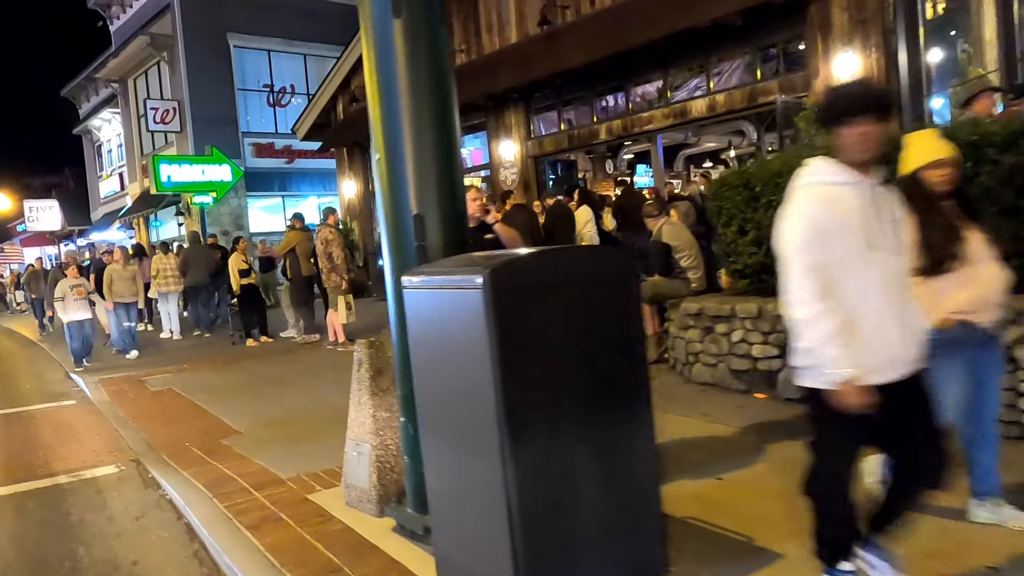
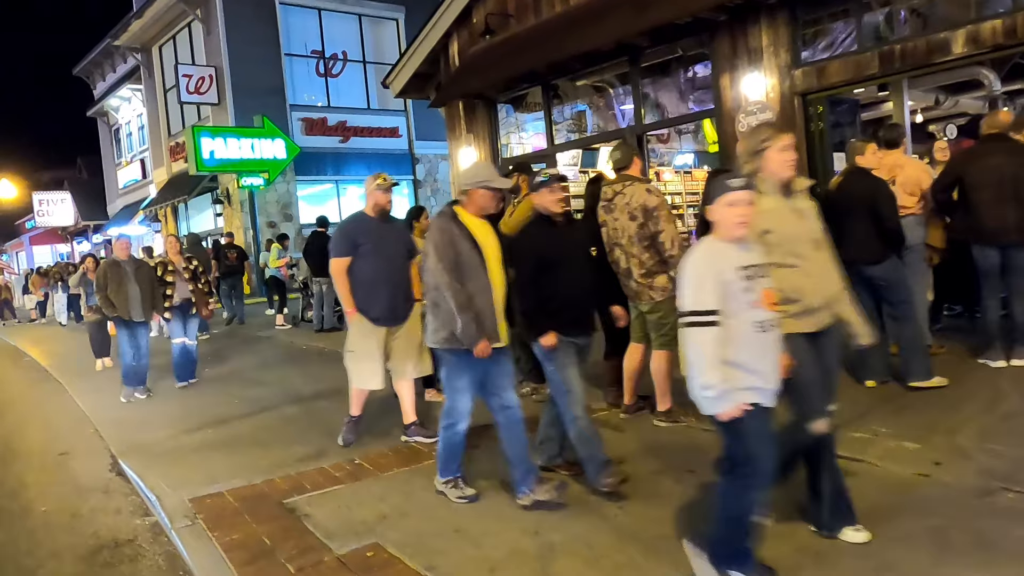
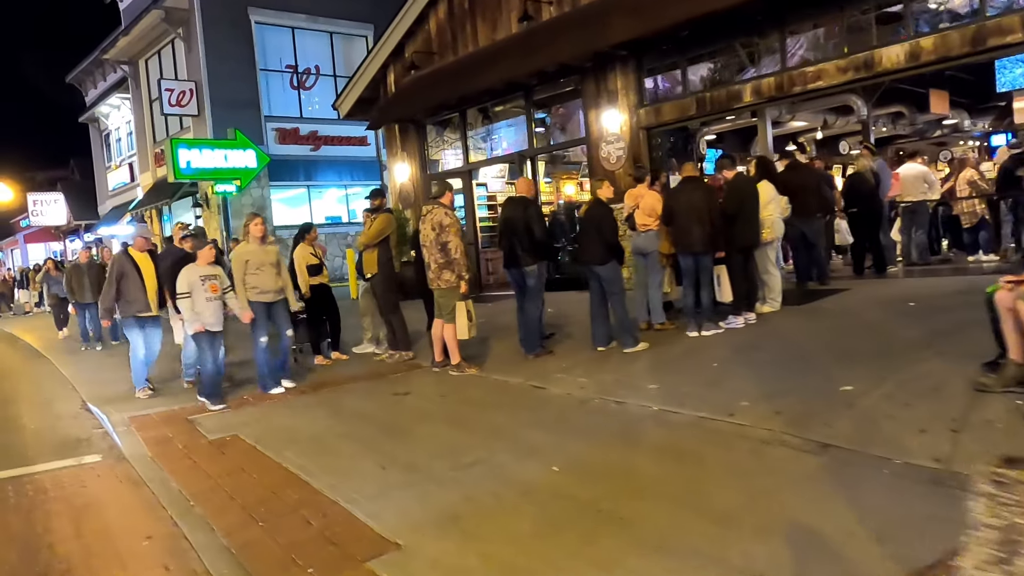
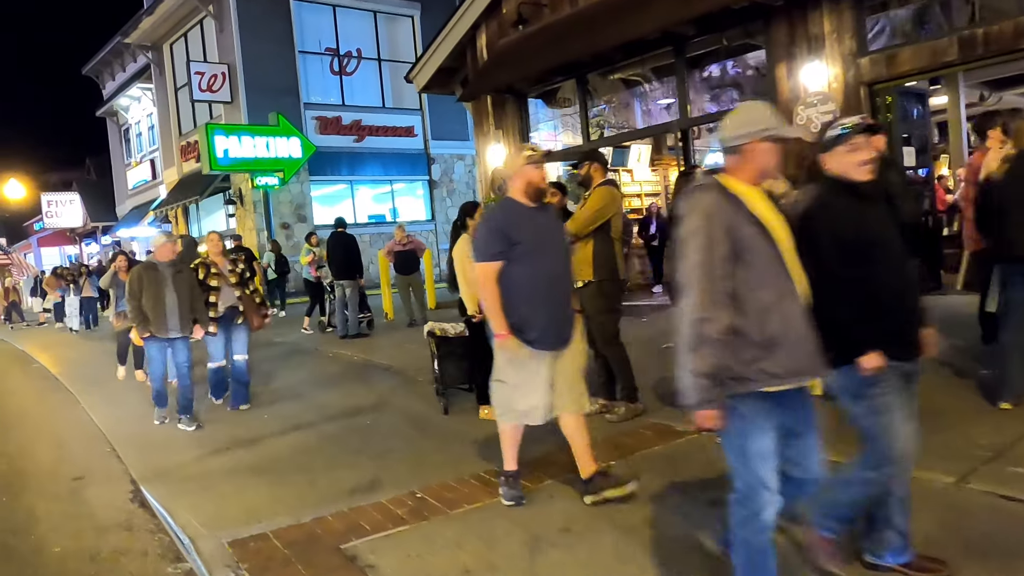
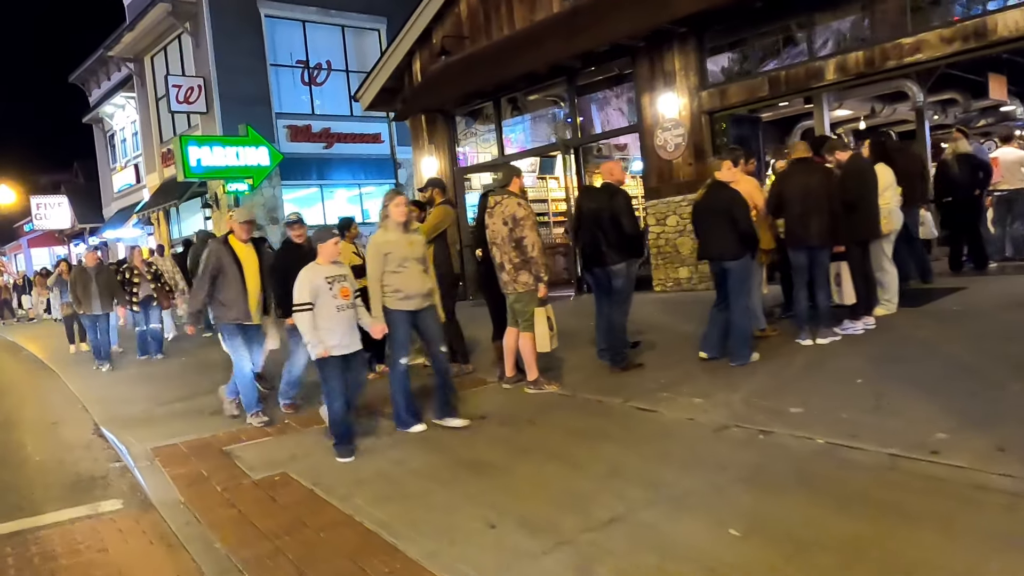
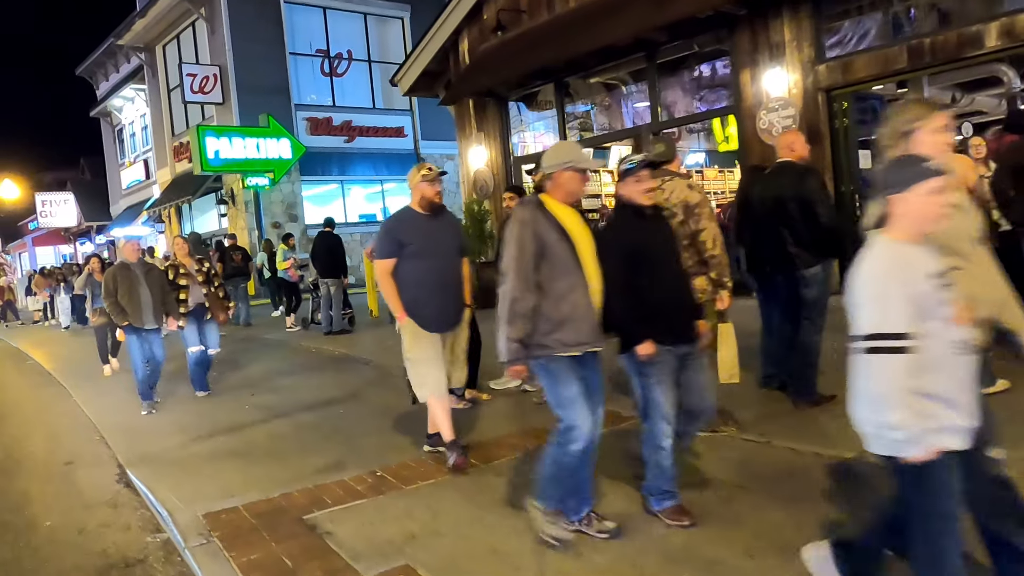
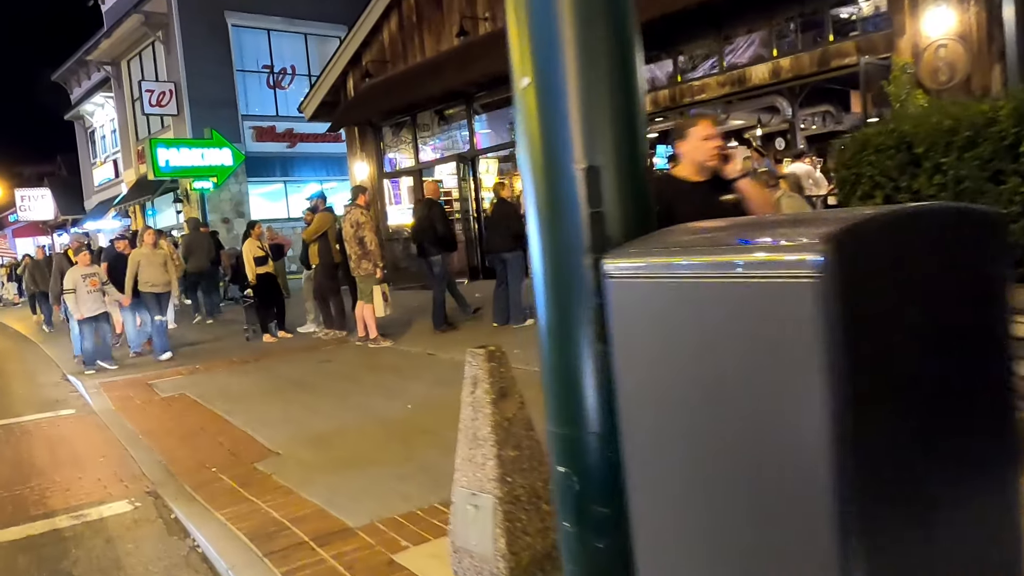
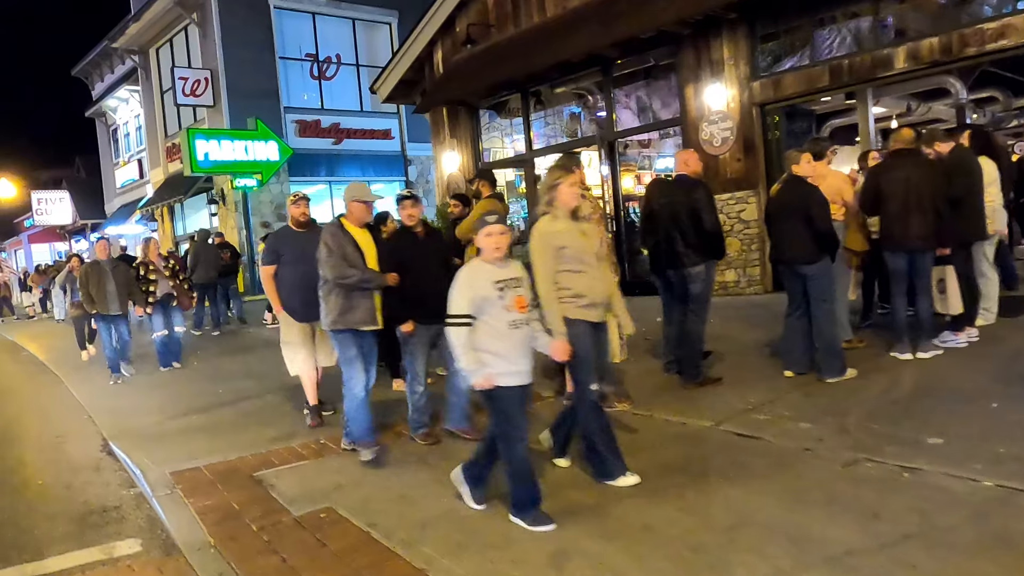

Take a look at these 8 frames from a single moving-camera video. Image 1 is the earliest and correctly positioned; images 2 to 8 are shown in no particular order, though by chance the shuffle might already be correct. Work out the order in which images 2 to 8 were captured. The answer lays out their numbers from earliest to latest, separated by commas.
7, 3, 5, 8, 2, 6, 4
